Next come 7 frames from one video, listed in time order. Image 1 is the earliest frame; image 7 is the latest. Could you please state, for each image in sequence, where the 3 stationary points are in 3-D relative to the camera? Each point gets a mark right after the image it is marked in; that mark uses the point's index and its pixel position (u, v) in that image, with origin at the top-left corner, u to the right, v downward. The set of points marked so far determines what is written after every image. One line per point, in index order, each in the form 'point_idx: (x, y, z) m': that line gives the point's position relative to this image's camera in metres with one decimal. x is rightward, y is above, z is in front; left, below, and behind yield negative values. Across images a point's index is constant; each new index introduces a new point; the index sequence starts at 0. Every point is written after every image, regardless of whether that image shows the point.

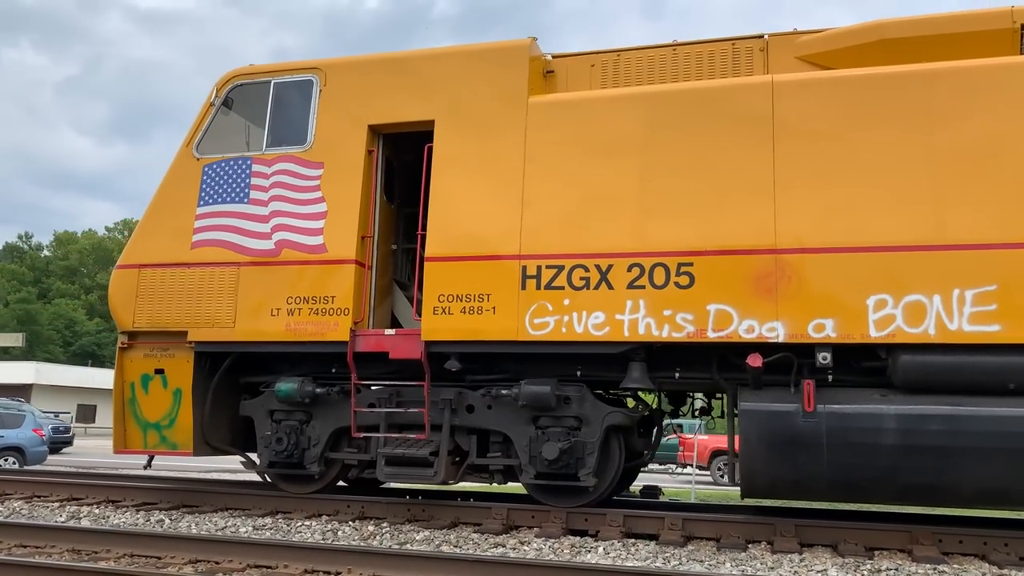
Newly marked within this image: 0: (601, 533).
0: (+0.5, -1.6, +5.5) m
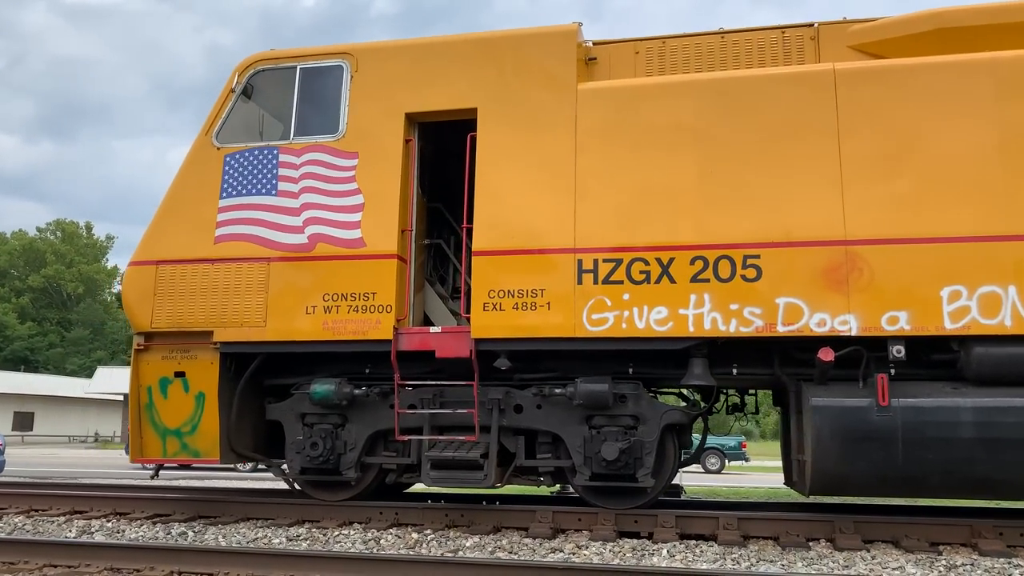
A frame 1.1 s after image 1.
0: (+0.9, -1.5, +5.3) m
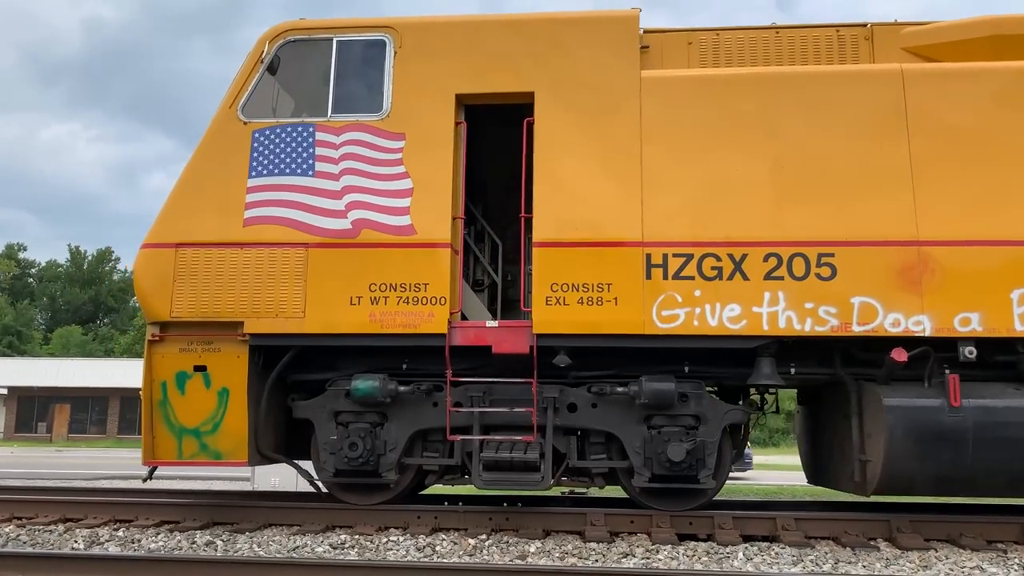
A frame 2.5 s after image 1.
0: (+1.2, -1.5, +5.2) m
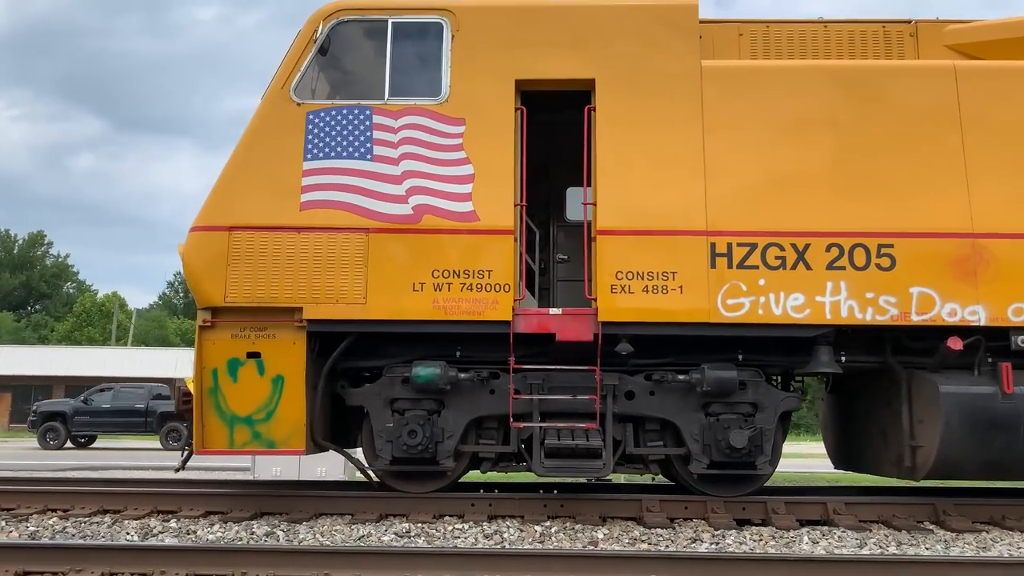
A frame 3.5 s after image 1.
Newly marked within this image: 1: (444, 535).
0: (+1.6, -1.4, +5.3) m
1: (-0.4, -1.4, +4.9) m
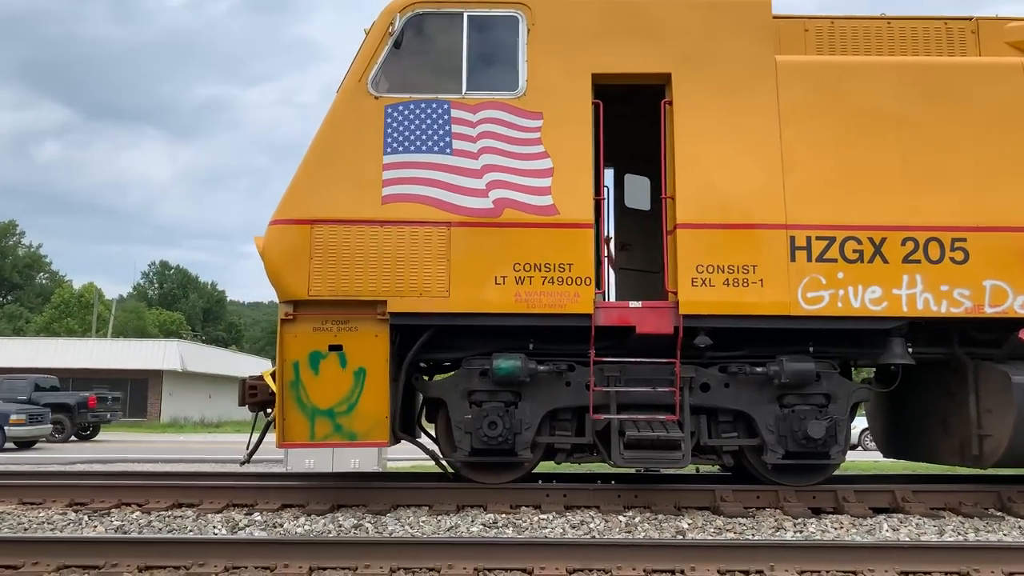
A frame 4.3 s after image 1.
0: (+2.1, -1.4, +5.4) m
1: (+0.1, -1.4, +5.0) m
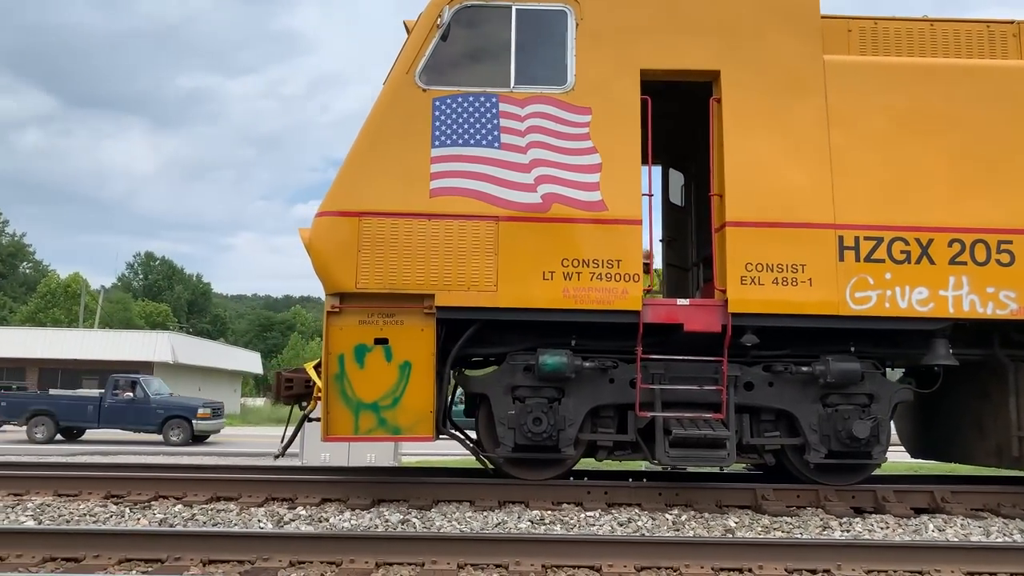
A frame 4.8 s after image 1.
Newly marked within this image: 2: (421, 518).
0: (+2.4, -1.4, +5.4) m
1: (+0.4, -1.4, +5.0) m
2: (-0.5, -1.4, +5.1) m
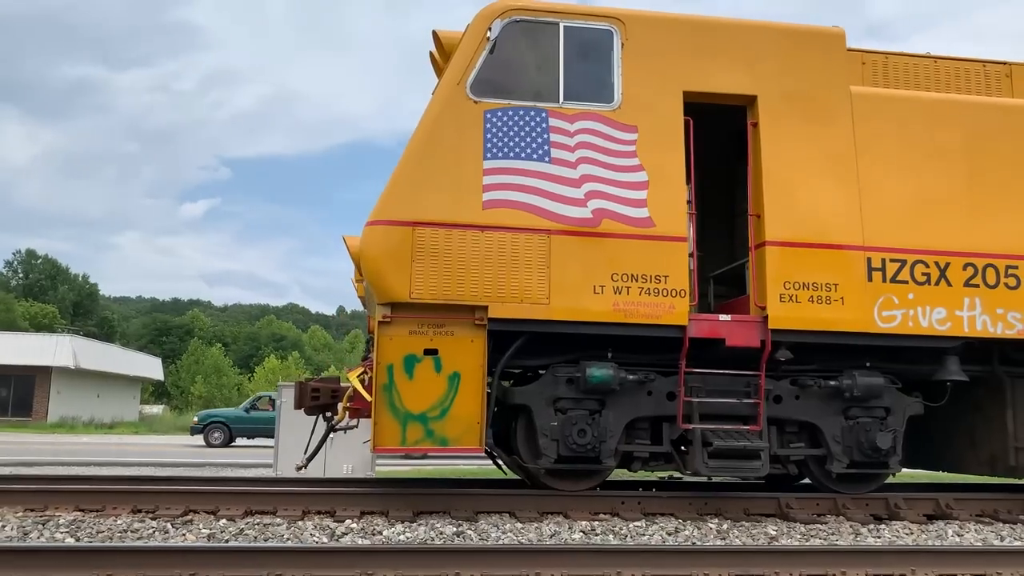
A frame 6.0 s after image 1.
0: (+2.6, -1.5, +5.7) m
1: (+0.7, -1.5, +5.1) m
2: (-0.2, -1.4, +5.0) m
